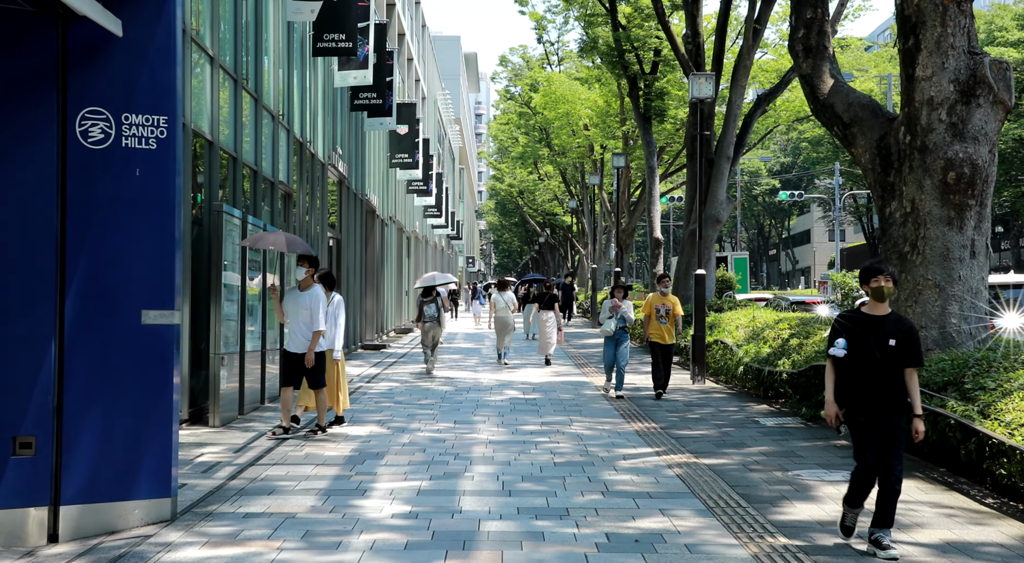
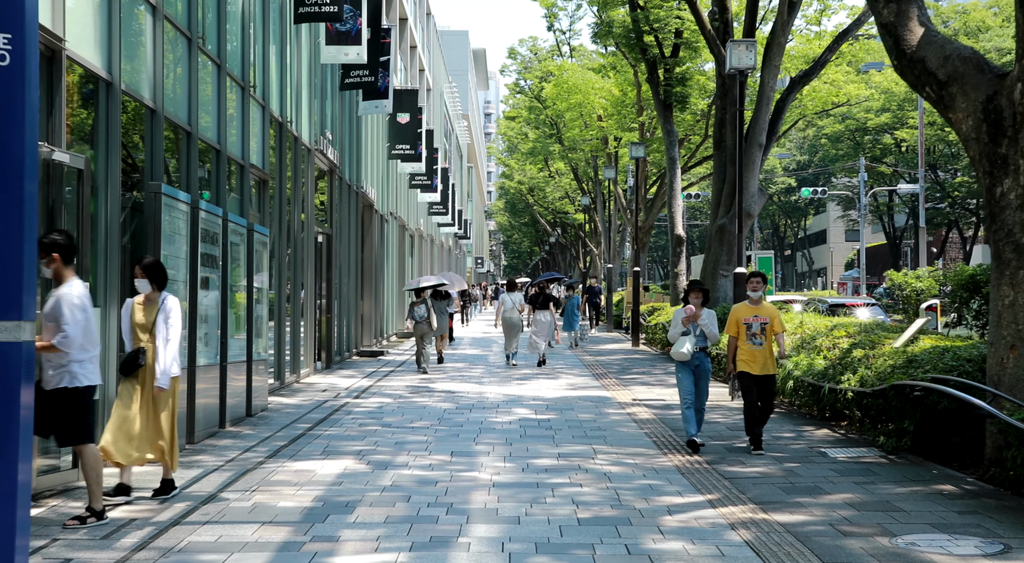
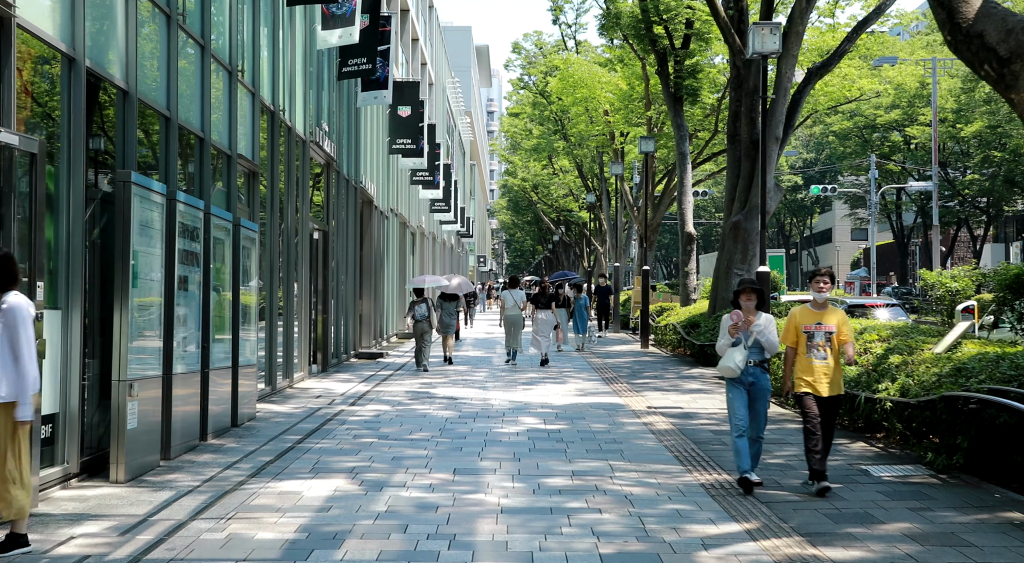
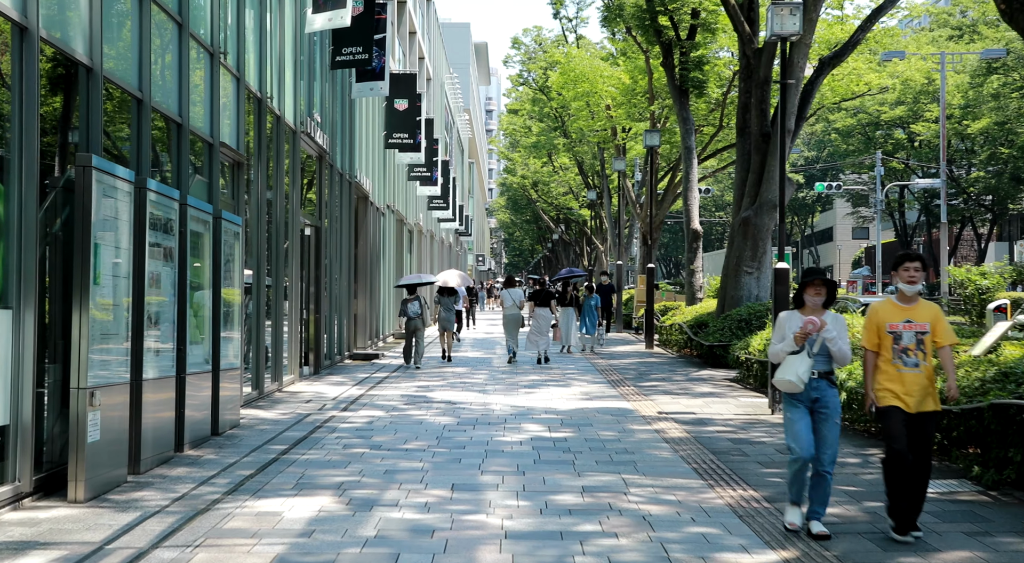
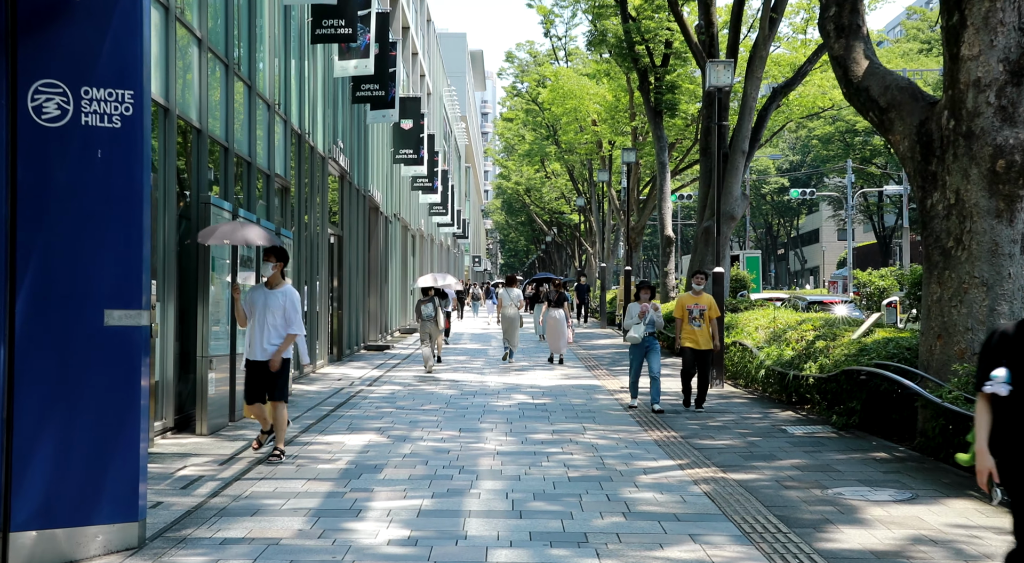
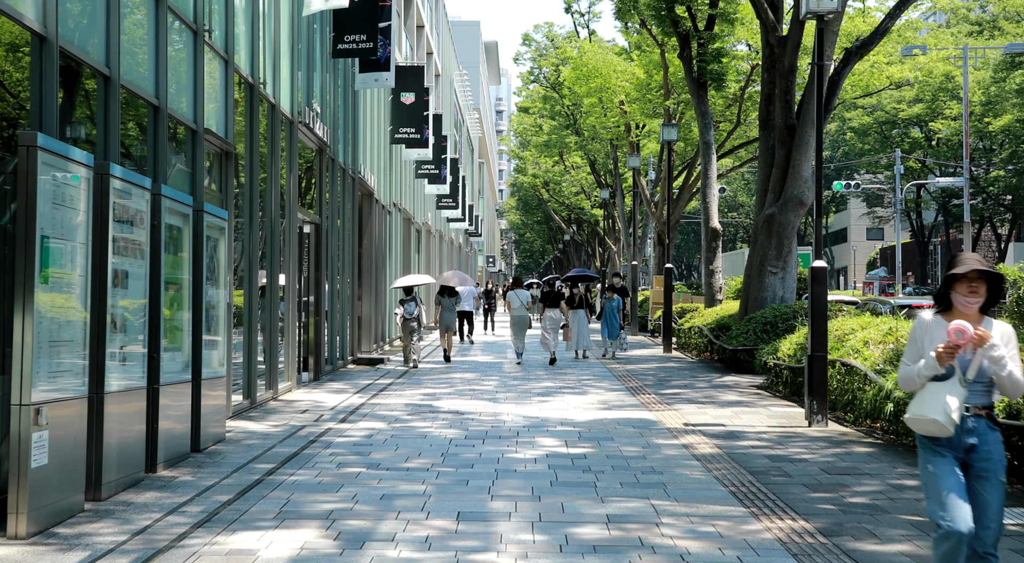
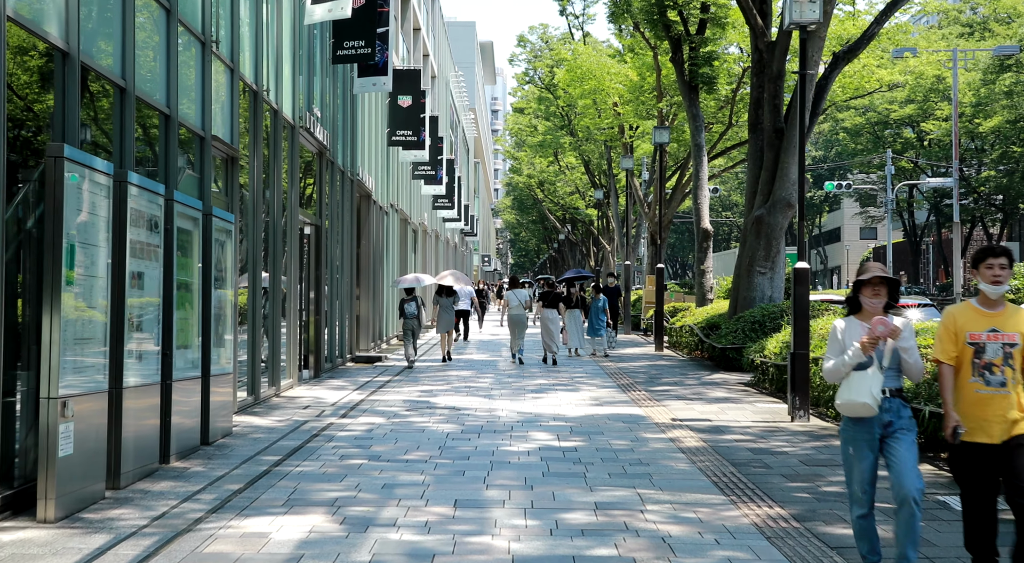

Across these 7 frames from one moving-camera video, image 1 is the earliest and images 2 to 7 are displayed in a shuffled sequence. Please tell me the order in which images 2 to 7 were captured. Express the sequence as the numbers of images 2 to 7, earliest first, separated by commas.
5, 2, 3, 4, 7, 6
